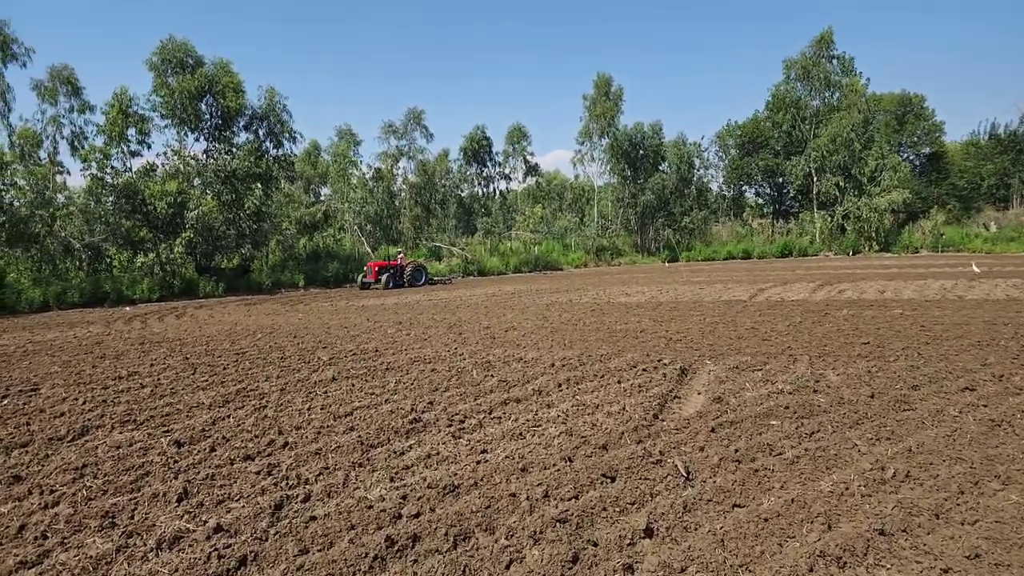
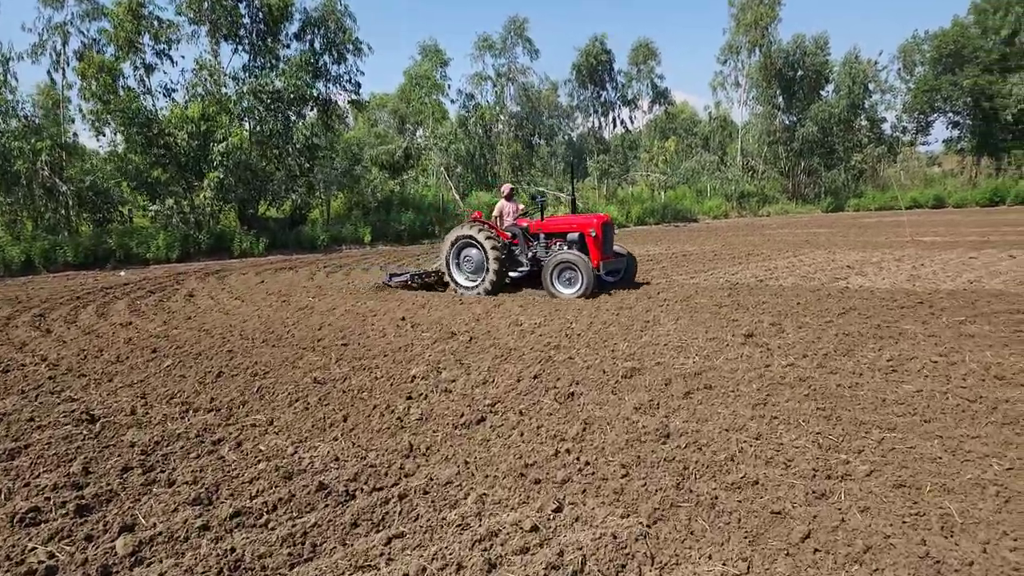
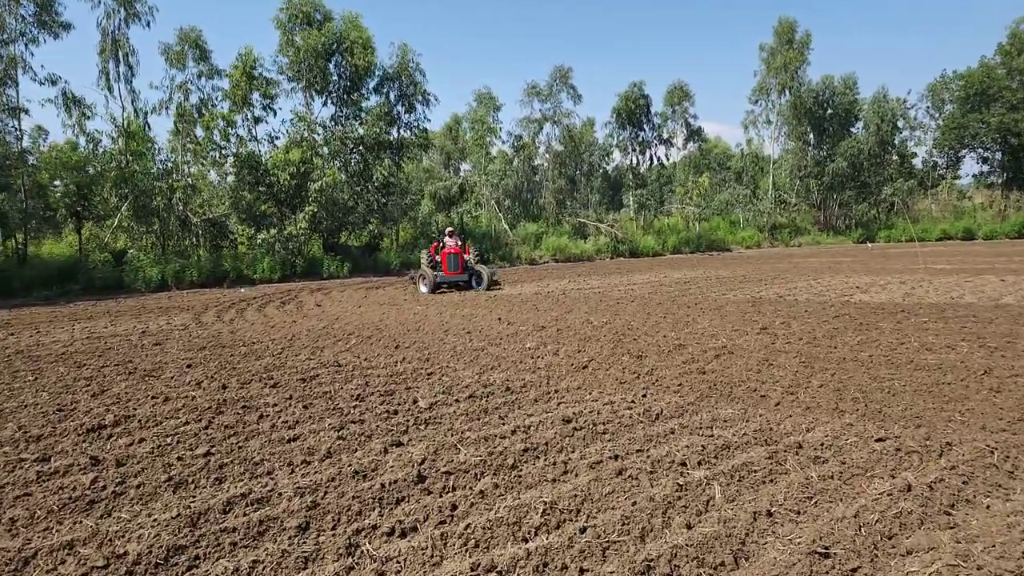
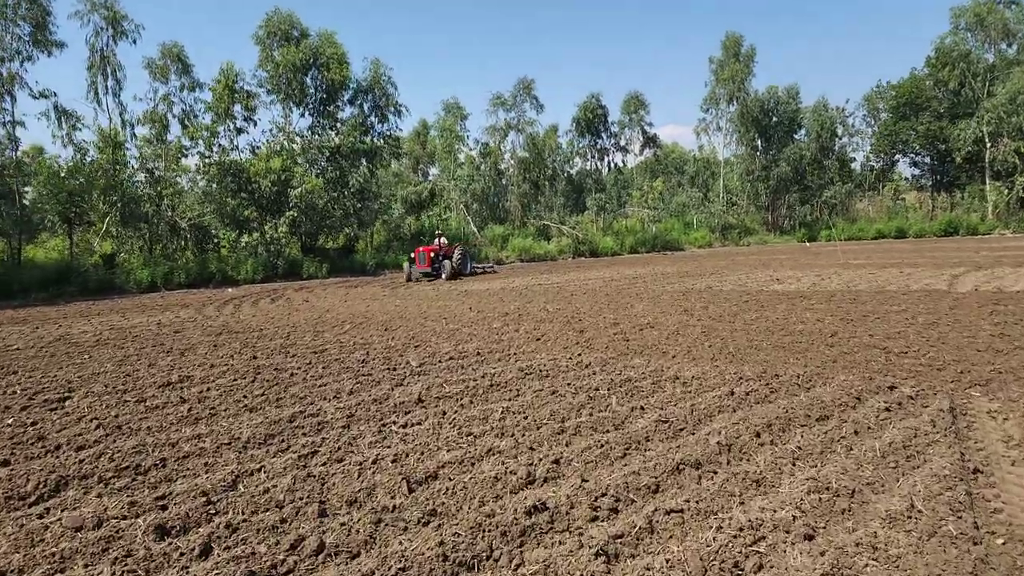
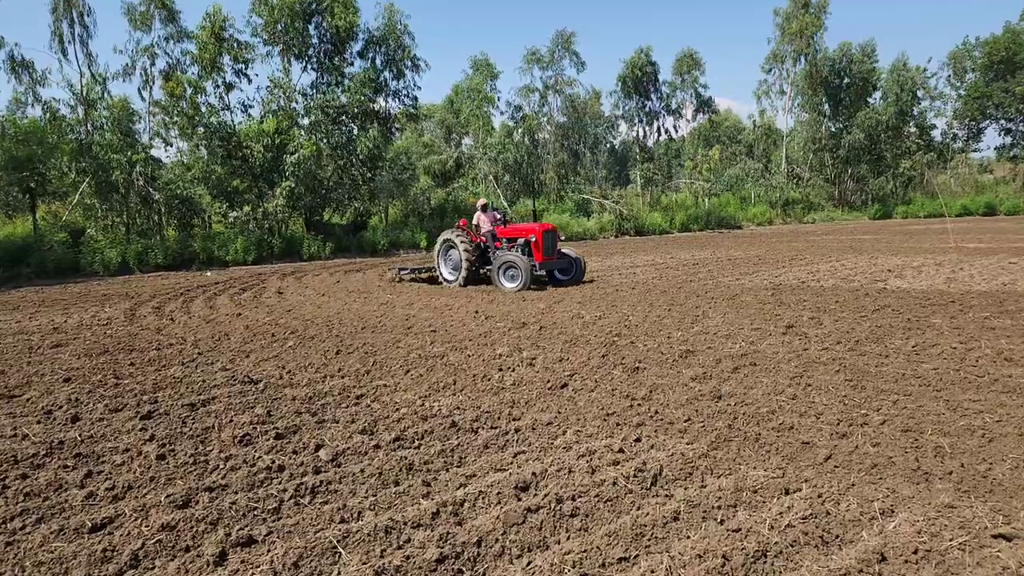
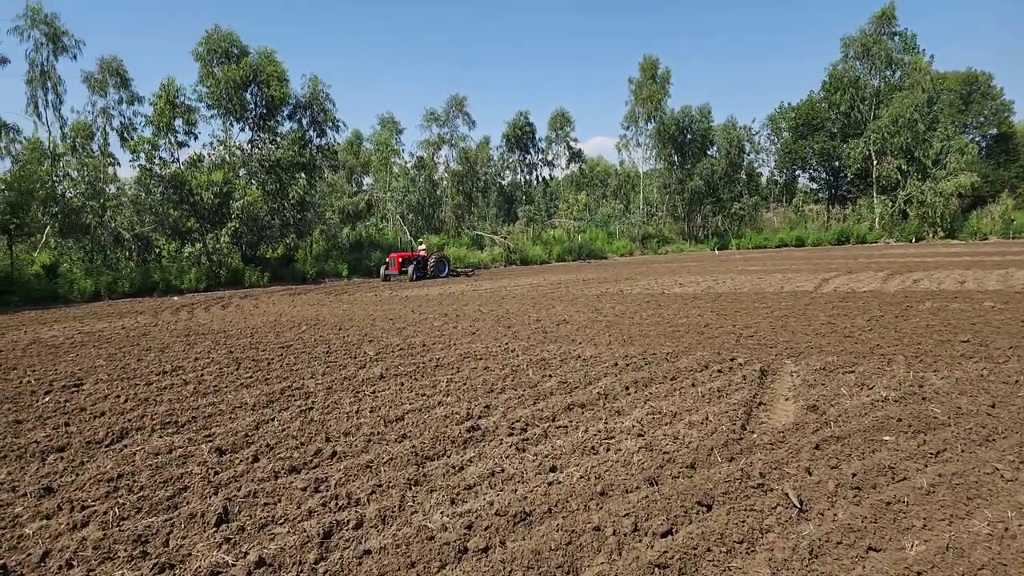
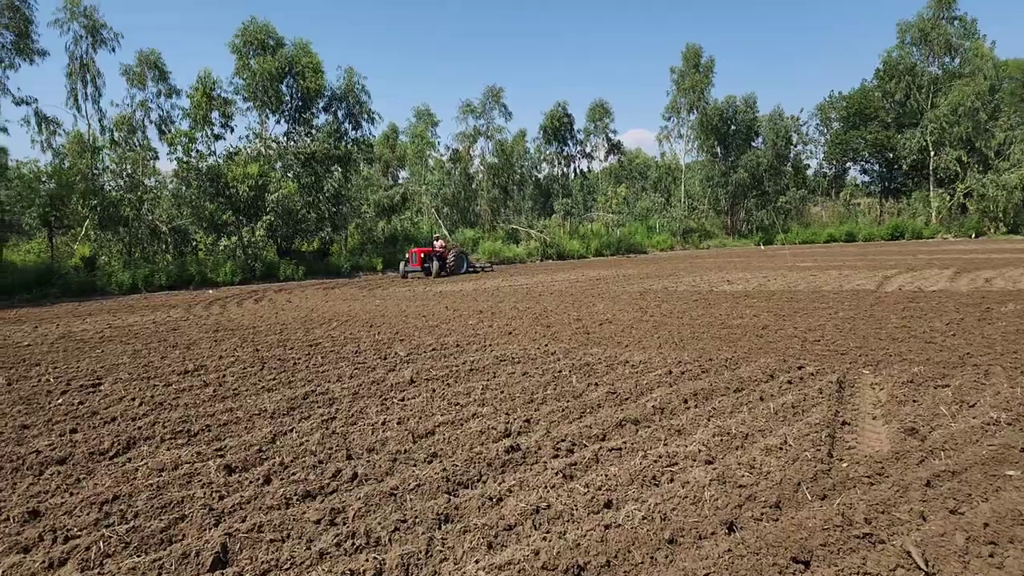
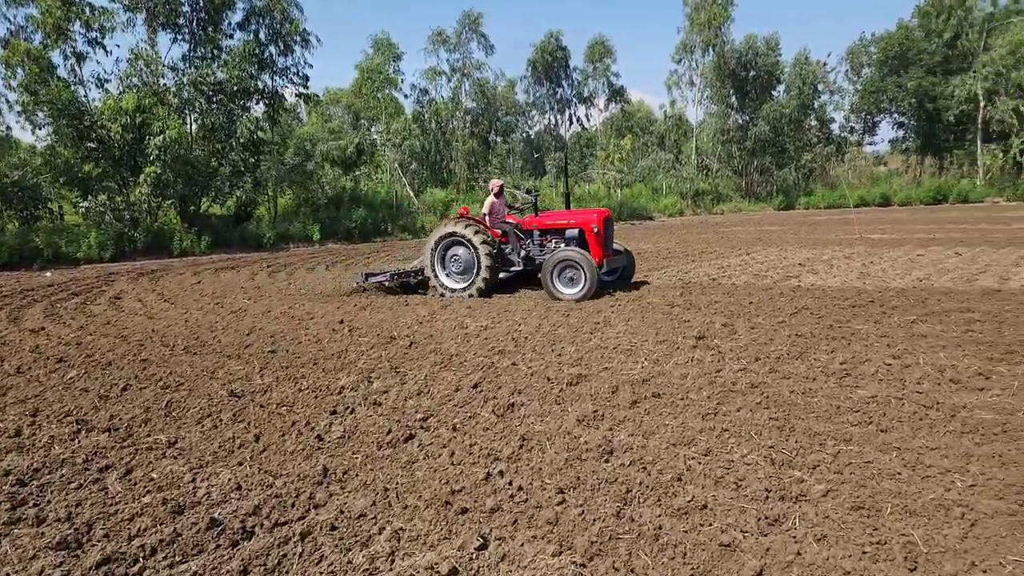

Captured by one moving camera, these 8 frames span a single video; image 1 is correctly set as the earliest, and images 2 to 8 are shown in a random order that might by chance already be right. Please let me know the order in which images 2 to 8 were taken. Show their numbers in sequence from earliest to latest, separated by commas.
6, 7, 4, 3, 5, 2, 8
